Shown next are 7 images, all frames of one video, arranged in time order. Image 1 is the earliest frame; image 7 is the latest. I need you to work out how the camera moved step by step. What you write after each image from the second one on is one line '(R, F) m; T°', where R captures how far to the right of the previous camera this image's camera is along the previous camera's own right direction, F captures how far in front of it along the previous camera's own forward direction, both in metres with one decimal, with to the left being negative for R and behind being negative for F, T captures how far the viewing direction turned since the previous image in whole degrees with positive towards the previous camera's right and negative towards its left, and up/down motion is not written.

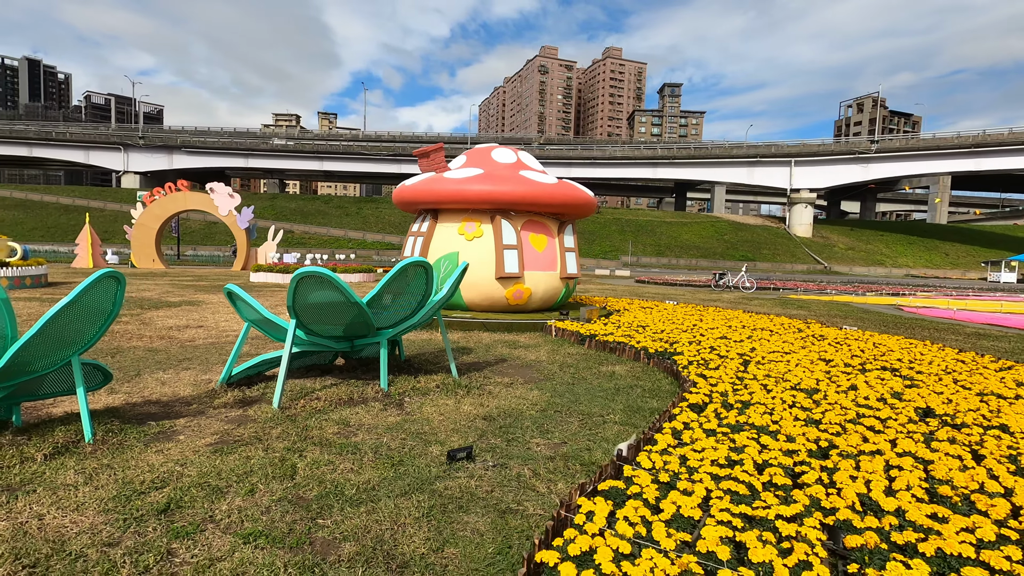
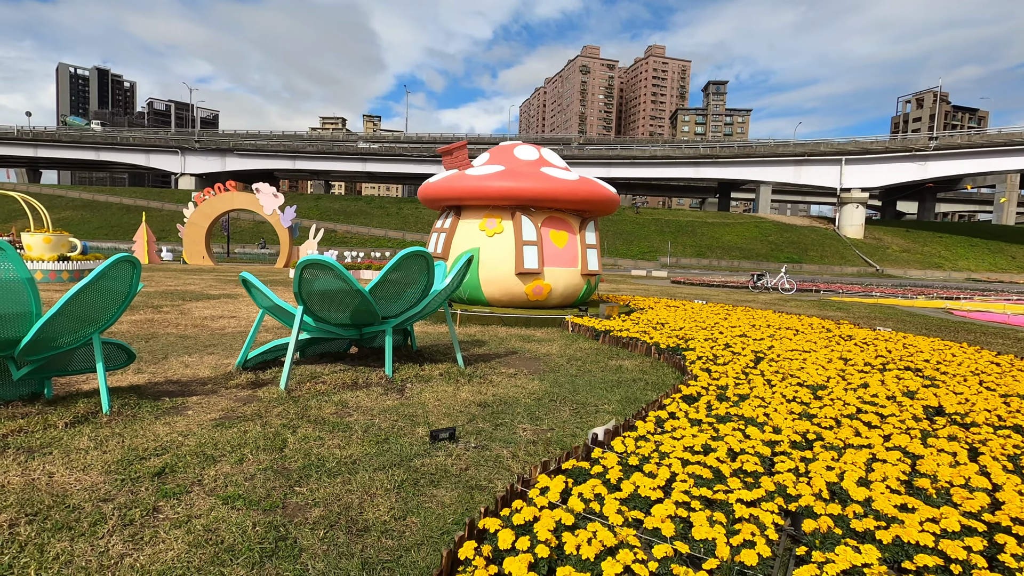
(+0.4, -0.1) m; -4°
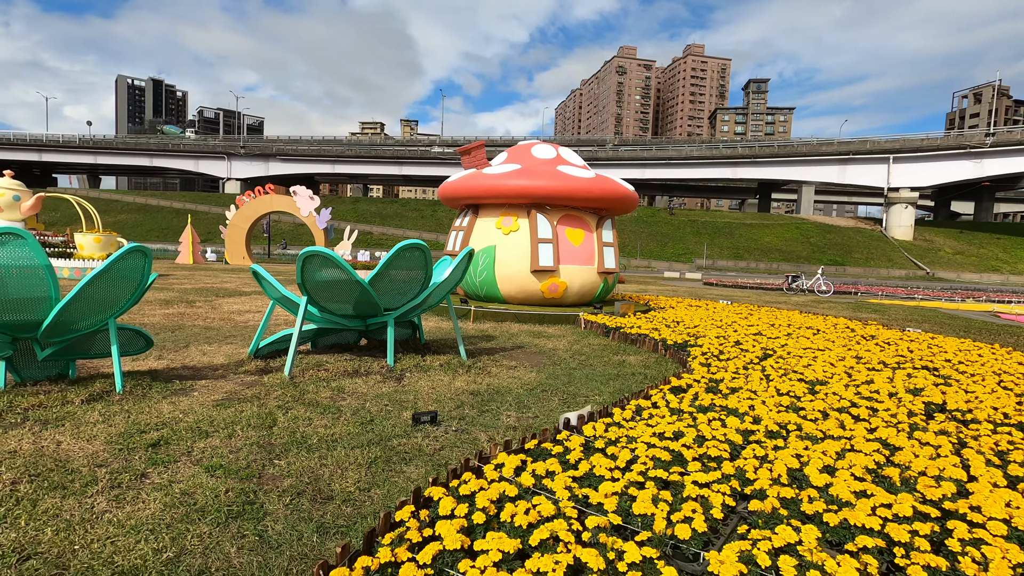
(+0.4, -0.1) m; -4°
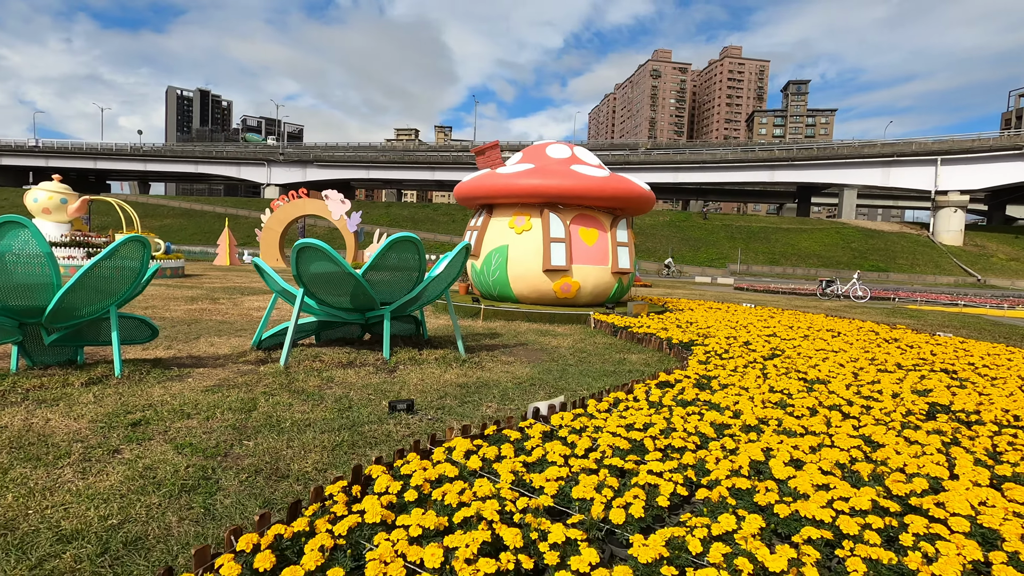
(+0.4, 0.0) m; -3°
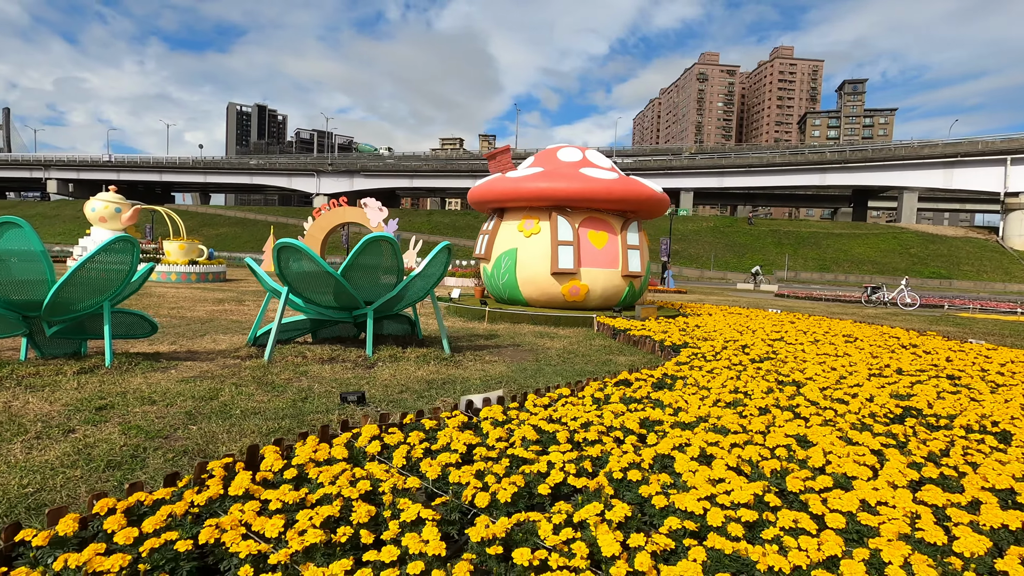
(+0.7, 0.0) m; -5°
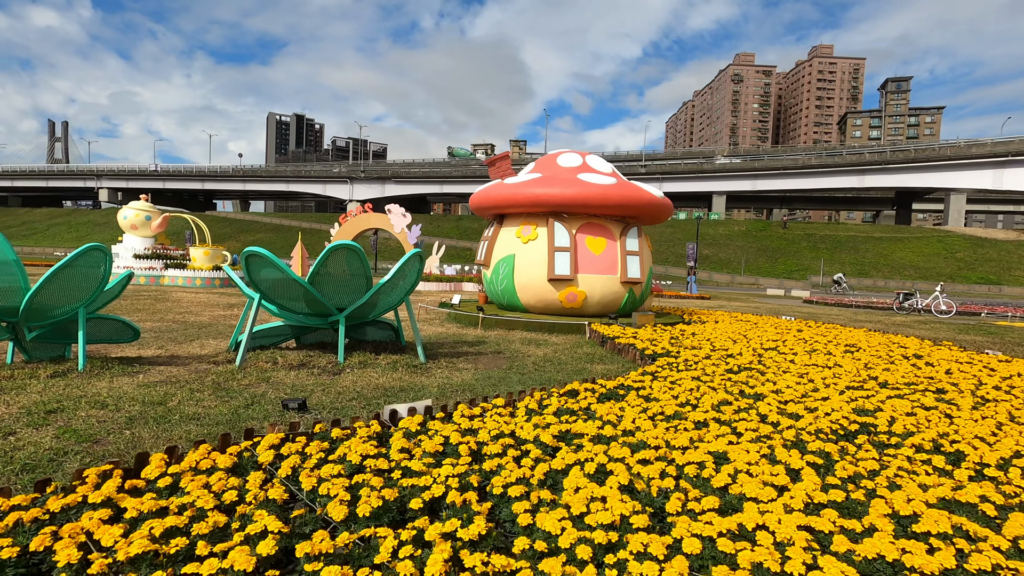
(+0.7, +0.1) m; -3°
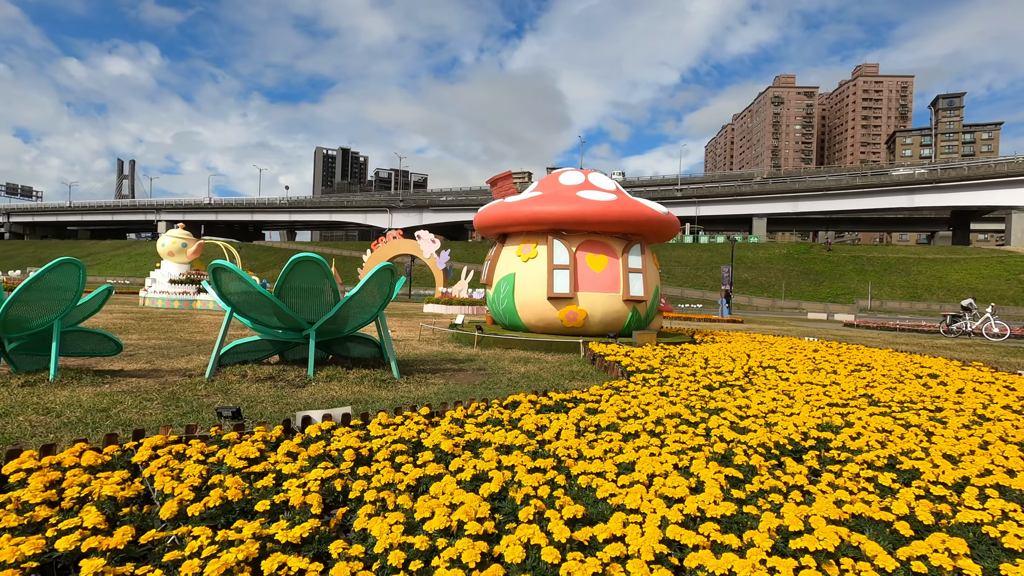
(+0.8, +0.2) m; -4°
